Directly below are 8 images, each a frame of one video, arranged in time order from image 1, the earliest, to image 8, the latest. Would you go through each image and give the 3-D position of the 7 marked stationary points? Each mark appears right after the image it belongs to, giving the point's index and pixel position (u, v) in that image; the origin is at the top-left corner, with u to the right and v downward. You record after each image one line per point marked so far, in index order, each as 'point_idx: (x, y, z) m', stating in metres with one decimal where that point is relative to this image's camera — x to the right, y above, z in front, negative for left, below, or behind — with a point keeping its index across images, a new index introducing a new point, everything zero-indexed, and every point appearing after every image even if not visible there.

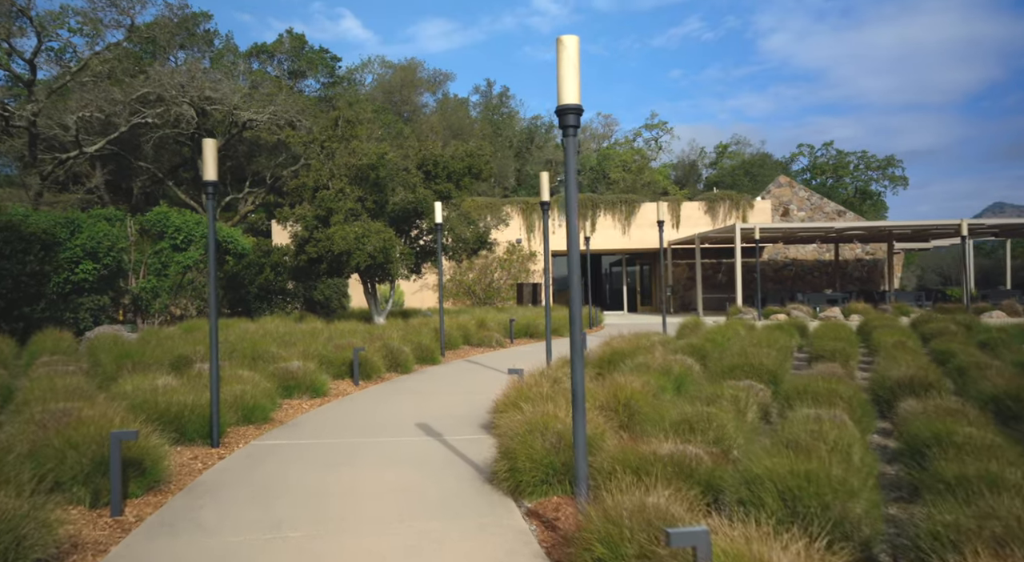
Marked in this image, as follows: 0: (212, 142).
0: (-2.9, +1.4, +6.7) m
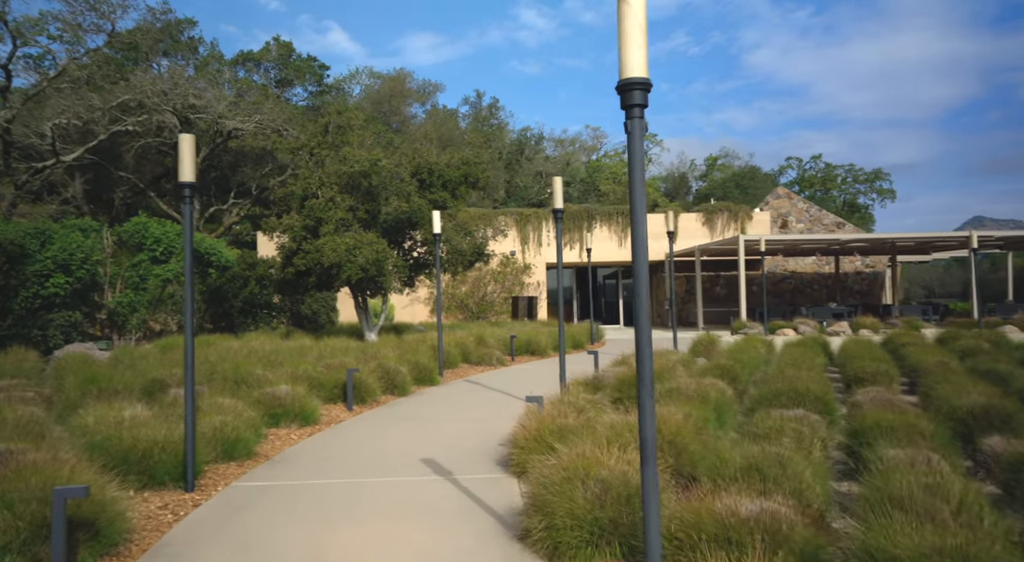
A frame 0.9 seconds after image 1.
0: (-2.7, +1.2, +5.8) m
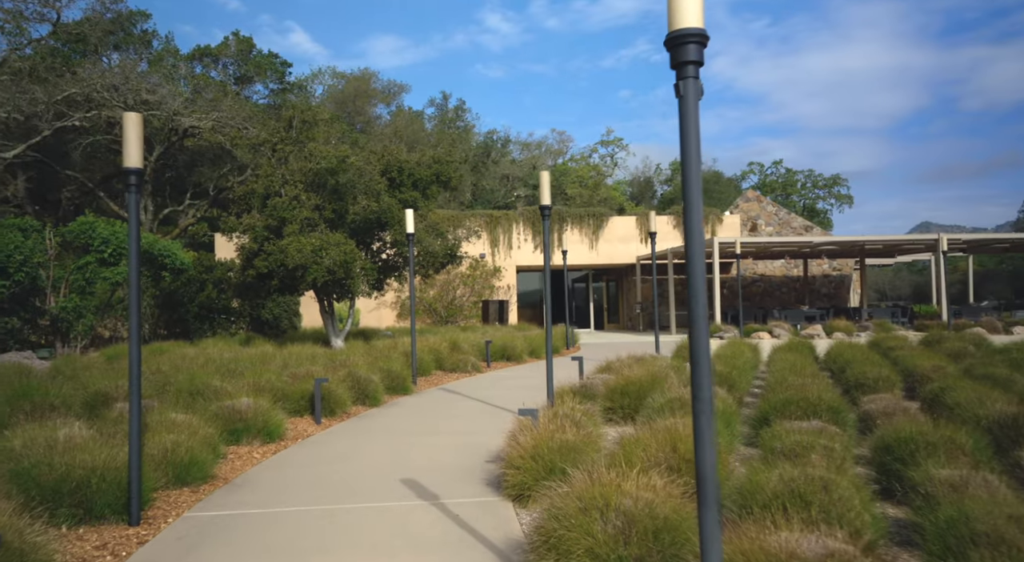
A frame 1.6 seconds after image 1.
0: (-2.8, +1.2, +5.1) m
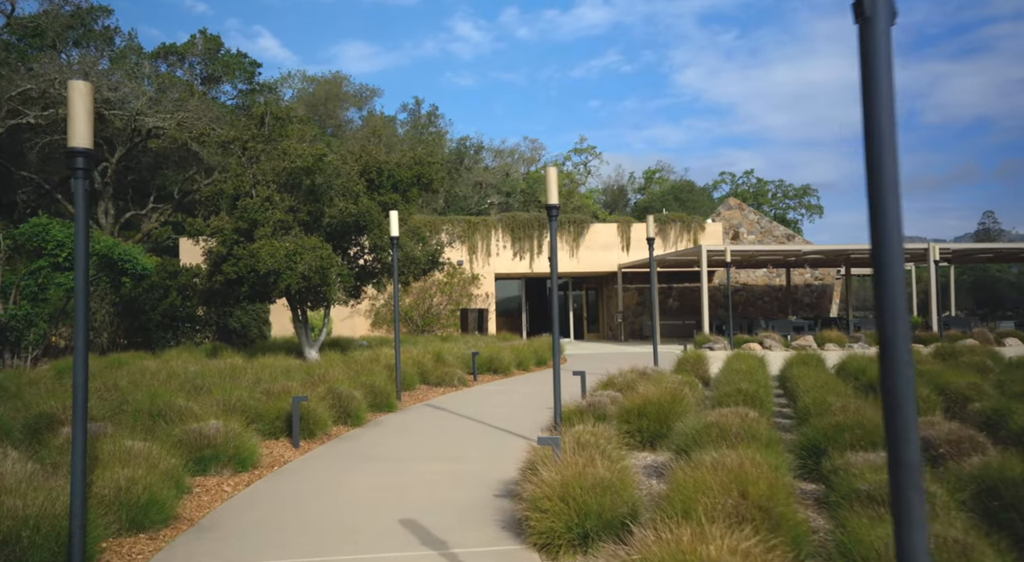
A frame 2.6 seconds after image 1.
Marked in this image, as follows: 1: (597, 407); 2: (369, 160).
0: (-2.6, +1.2, +4.1) m
1: (+1.0, -1.5, +8.1) m
2: (-3.4, +2.9, +16.5) m
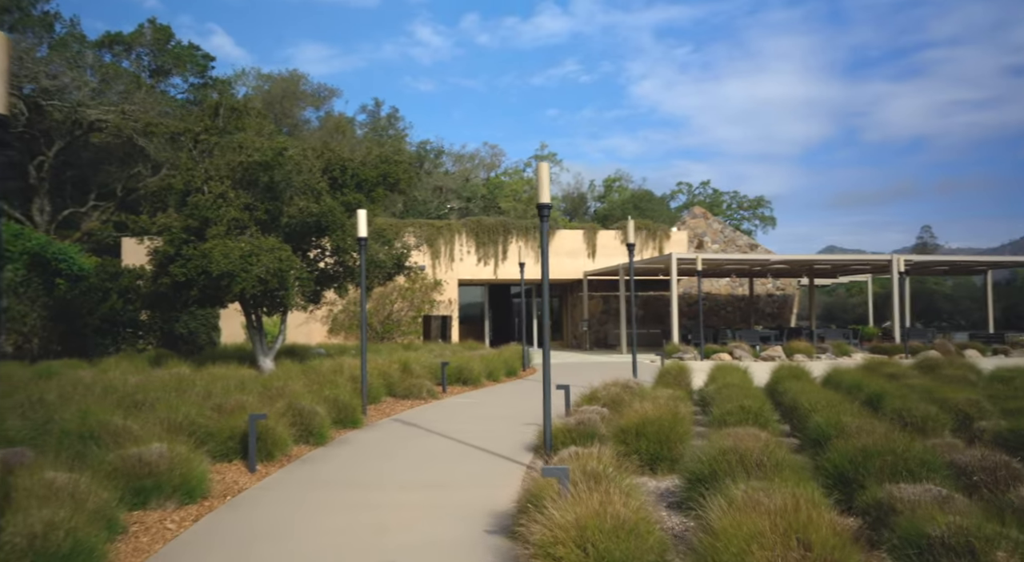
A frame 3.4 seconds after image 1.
0: (-2.5, +1.2, +3.3) m
1: (+0.8, -1.6, +7.4) m
2: (-4.1, +2.8, +15.6) m
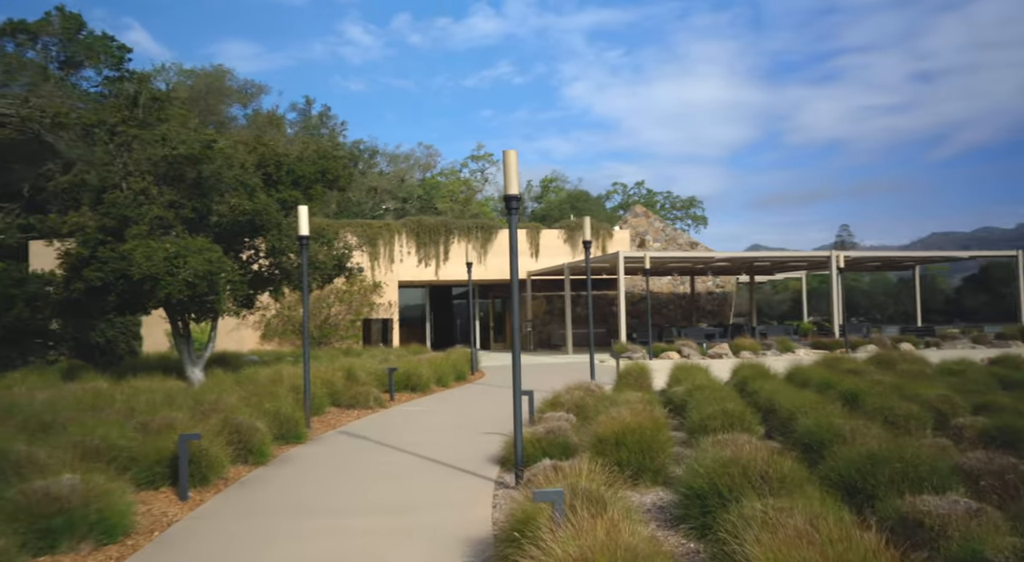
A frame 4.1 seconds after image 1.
0: (-2.5, +1.2, +2.5) m
1: (+0.5, -1.6, +6.9) m
2: (-5.3, +2.8, +14.6) m
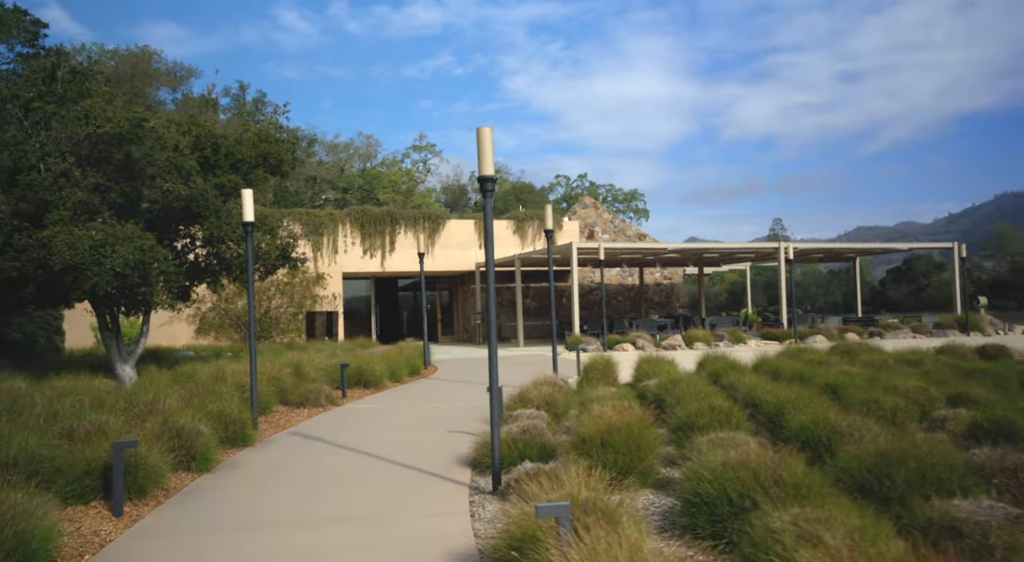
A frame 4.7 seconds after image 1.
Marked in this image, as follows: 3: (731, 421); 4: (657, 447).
0: (-2.3, +1.2, +1.8) m
1: (+0.2, -1.5, +6.5) m
2: (-6.1, +2.9, +13.6) m
3: (+1.9, -1.2, +6.0) m
4: (+1.2, -1.4, +5.7) m
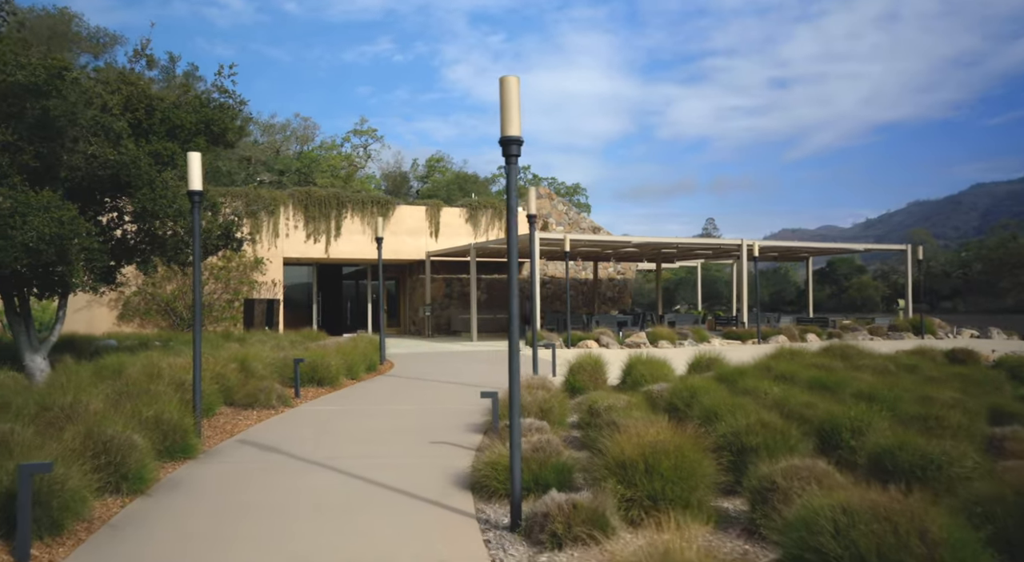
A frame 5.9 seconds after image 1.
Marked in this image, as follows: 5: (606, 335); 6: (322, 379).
0: (-1.7, +1.3, +0.5) m
1: (+0.3, -1.4, +5.4) m
2: (-6.6, +3.3, +11.9) m
3: (+2.1, -1.2, +5.1) m
4: (+1.4, -1.3, +4.8) m
5: (+2.6, -1.4, +18.4) m
6: (-3.1, -1.6, +11.2) m
